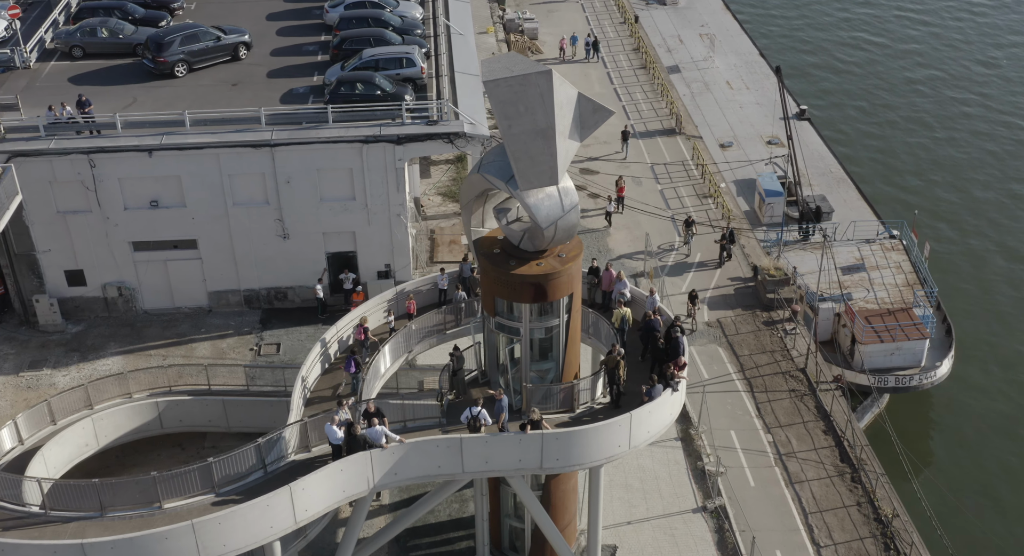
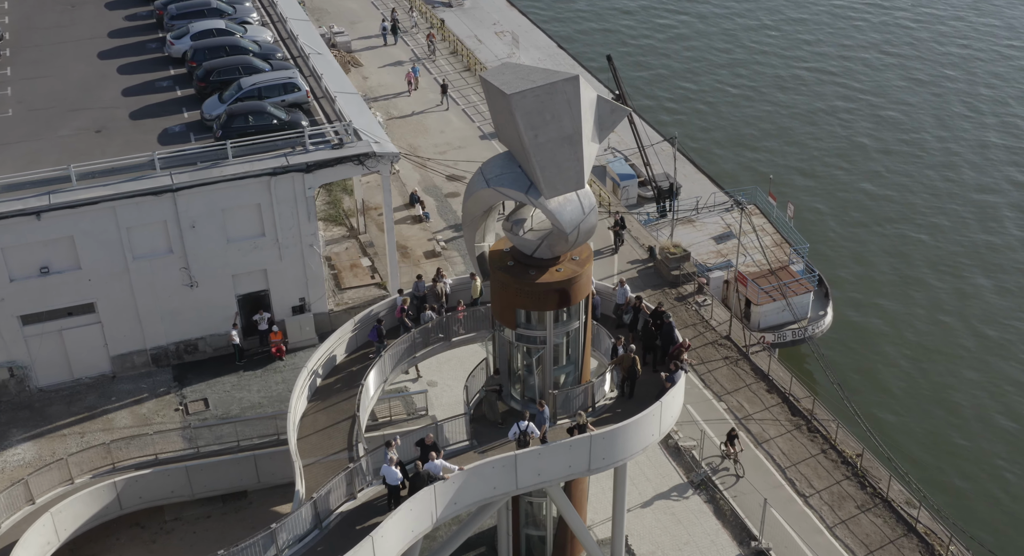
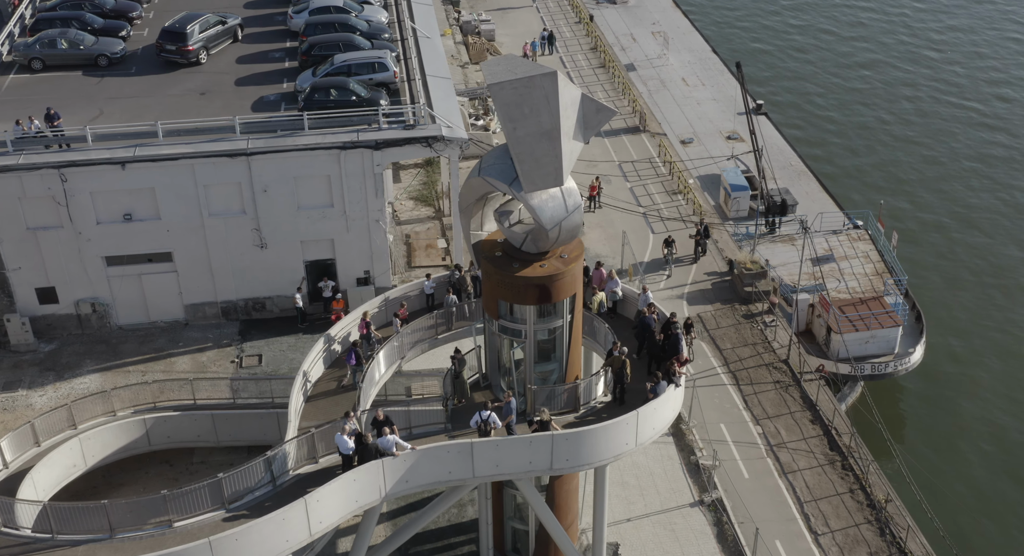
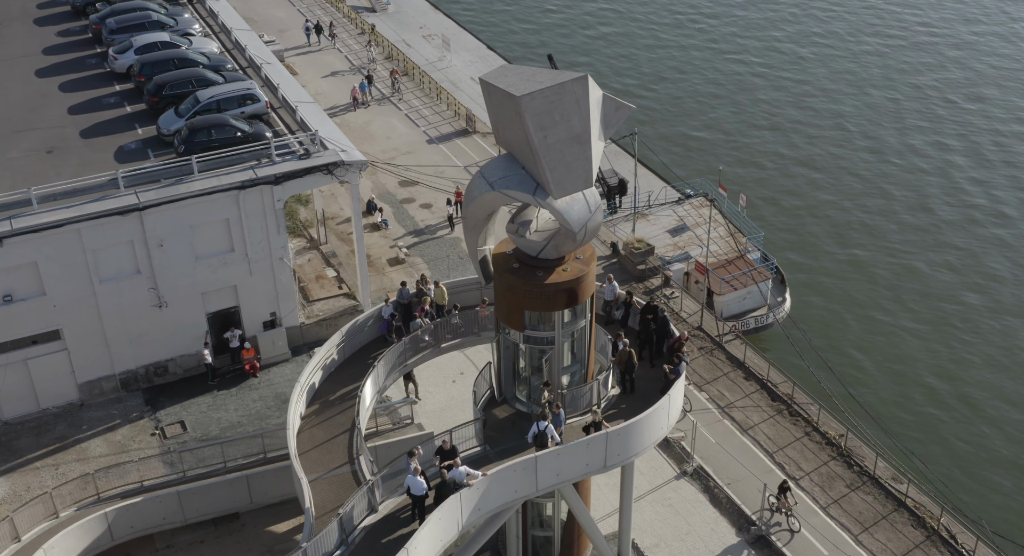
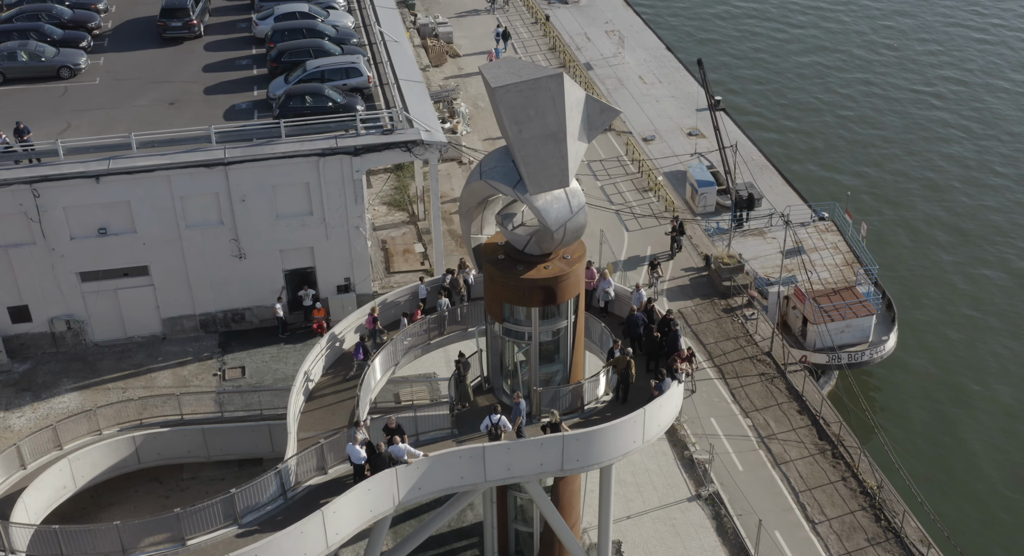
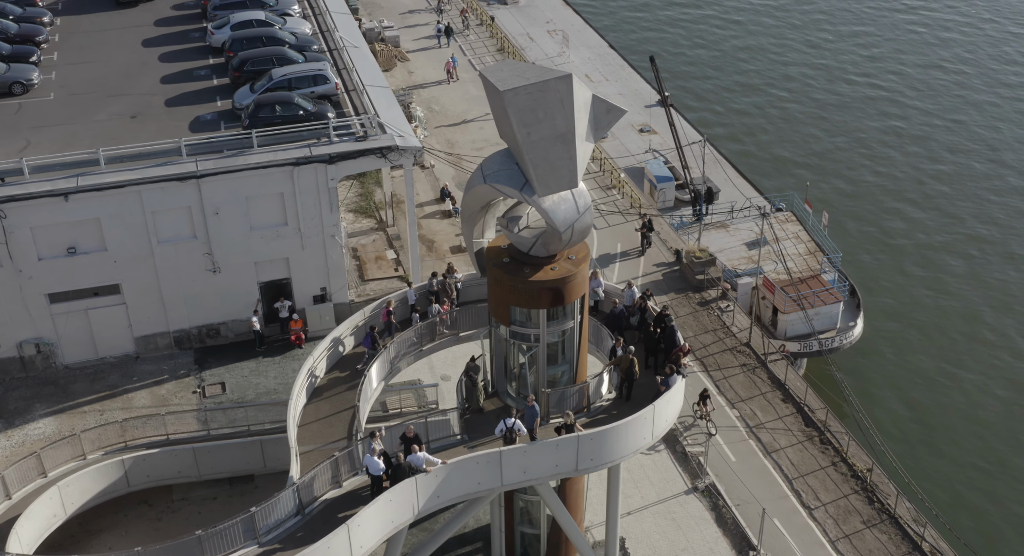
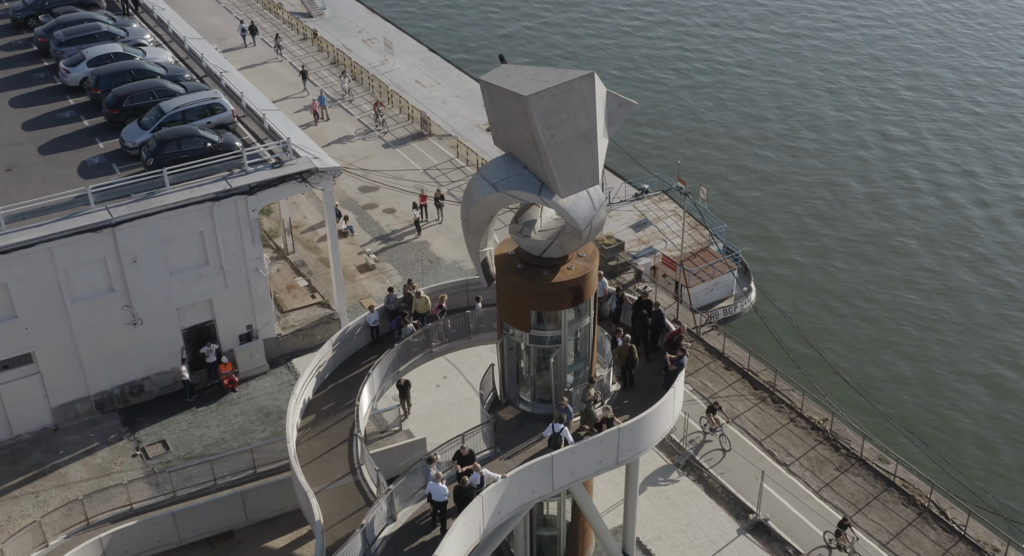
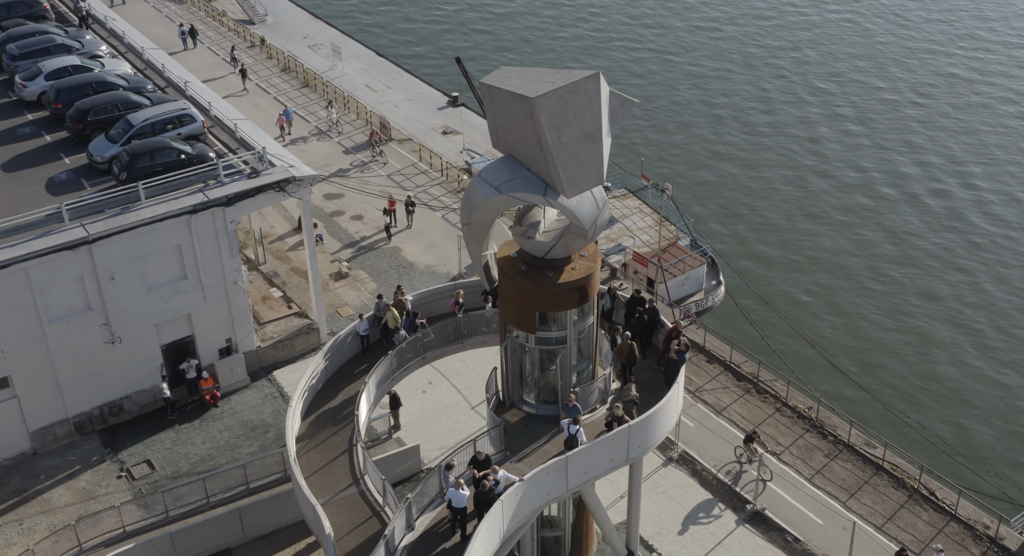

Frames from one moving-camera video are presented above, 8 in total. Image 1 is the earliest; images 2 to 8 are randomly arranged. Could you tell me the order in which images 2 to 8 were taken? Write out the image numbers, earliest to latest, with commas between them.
3, 5, 6, 2, 4, 7, 8
